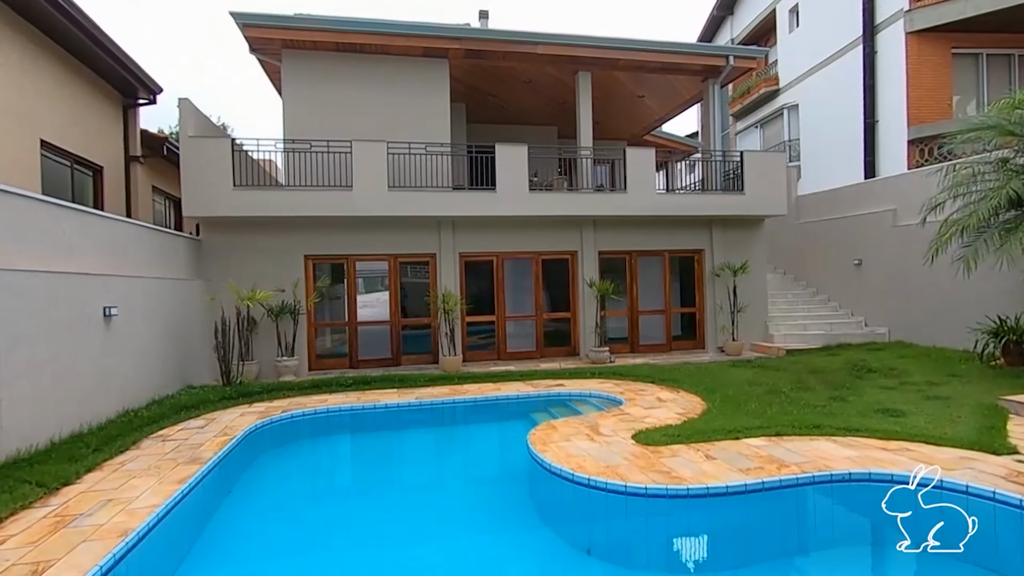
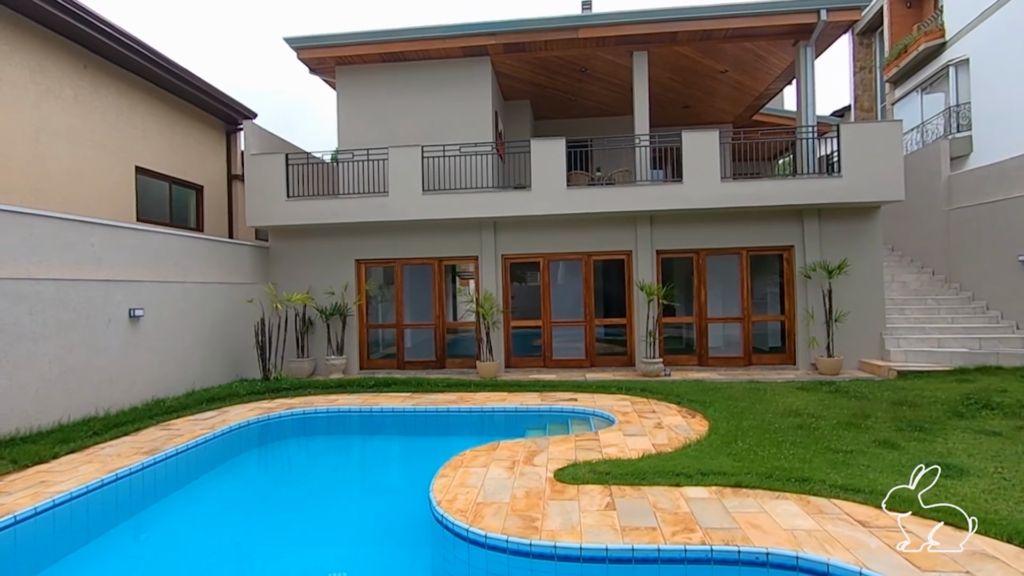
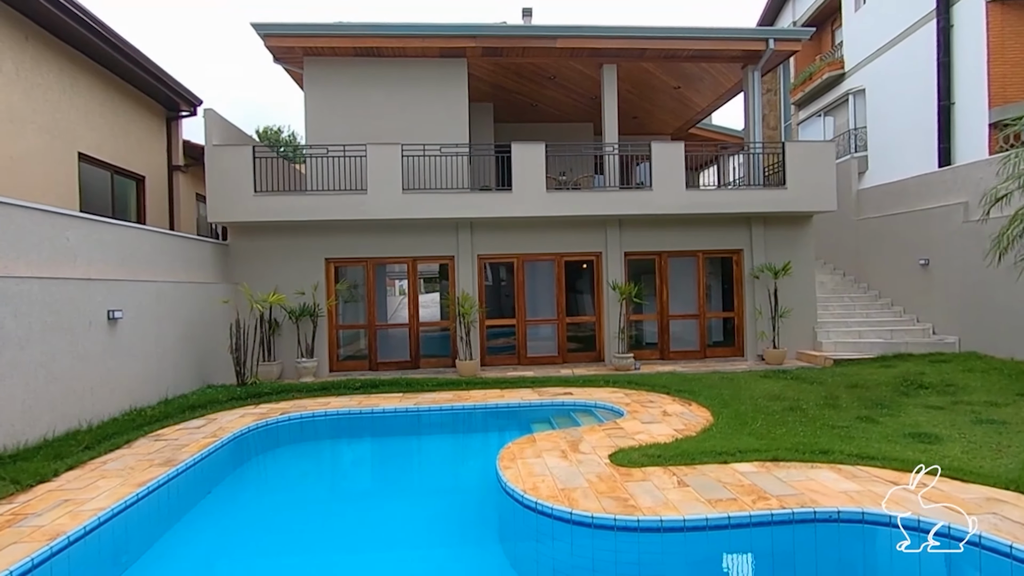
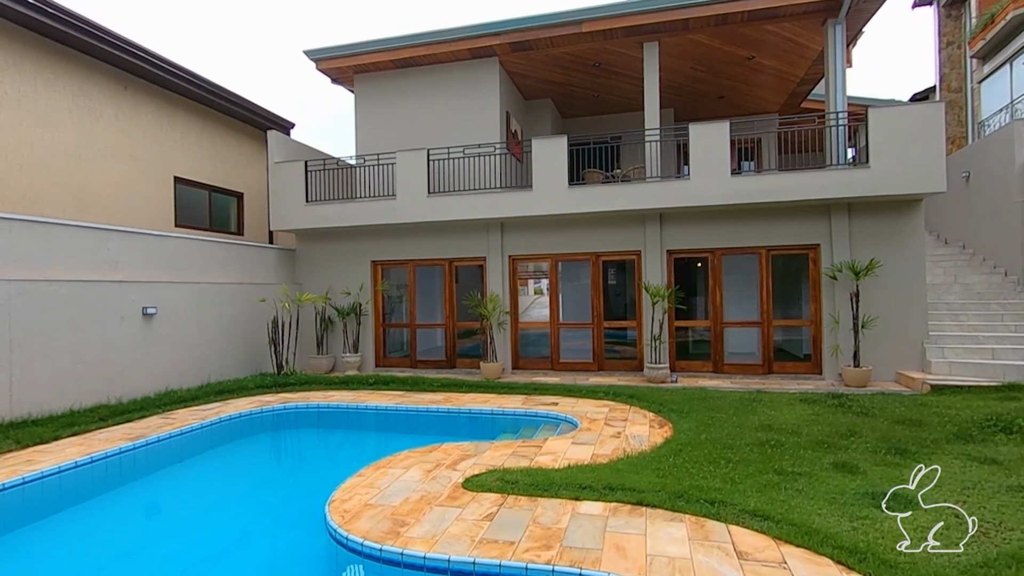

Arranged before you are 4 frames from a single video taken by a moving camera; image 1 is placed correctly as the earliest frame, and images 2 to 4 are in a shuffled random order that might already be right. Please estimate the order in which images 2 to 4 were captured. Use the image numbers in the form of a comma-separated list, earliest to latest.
3, 2, 4
